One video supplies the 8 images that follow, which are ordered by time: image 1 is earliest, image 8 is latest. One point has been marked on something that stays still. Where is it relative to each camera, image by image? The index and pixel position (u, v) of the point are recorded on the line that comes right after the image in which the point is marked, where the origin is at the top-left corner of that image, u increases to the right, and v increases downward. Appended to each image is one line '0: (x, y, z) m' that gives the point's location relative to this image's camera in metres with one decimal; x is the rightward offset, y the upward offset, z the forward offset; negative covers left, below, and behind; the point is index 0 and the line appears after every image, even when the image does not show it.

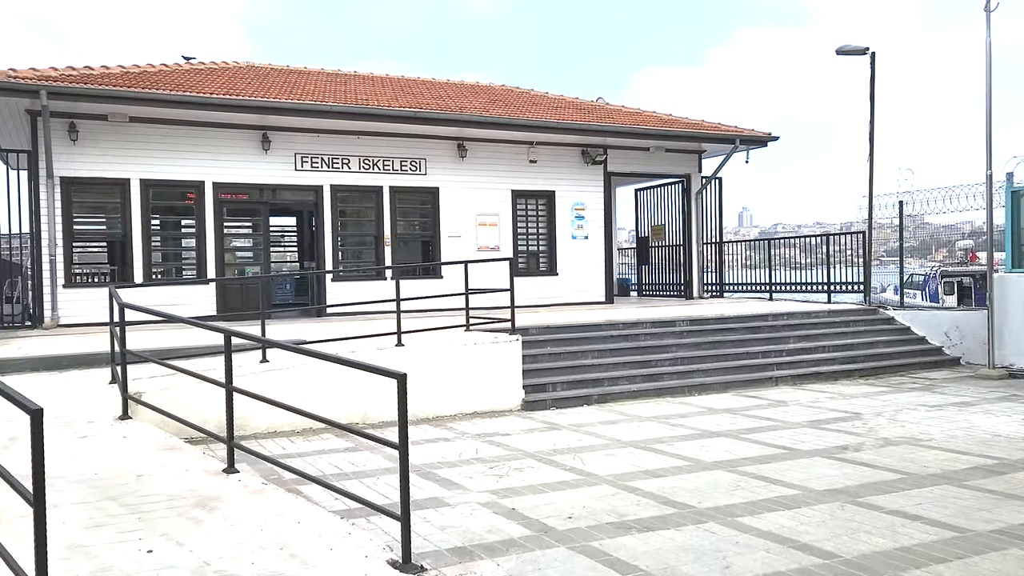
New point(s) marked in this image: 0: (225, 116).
0: (-4.1, +2.4, +11.7) m
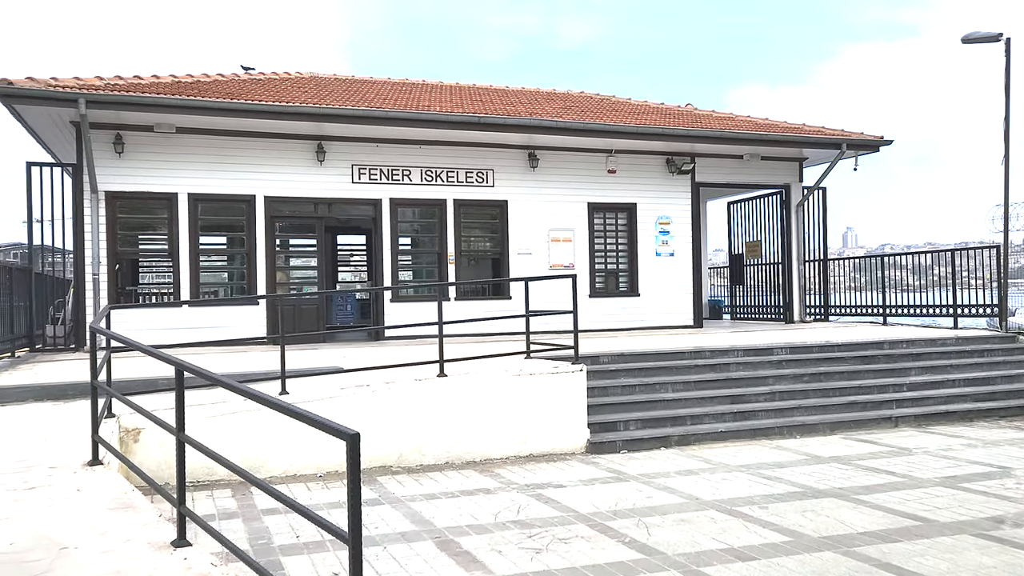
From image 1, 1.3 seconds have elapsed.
0: (-3.1, +2.2, +11.0) m
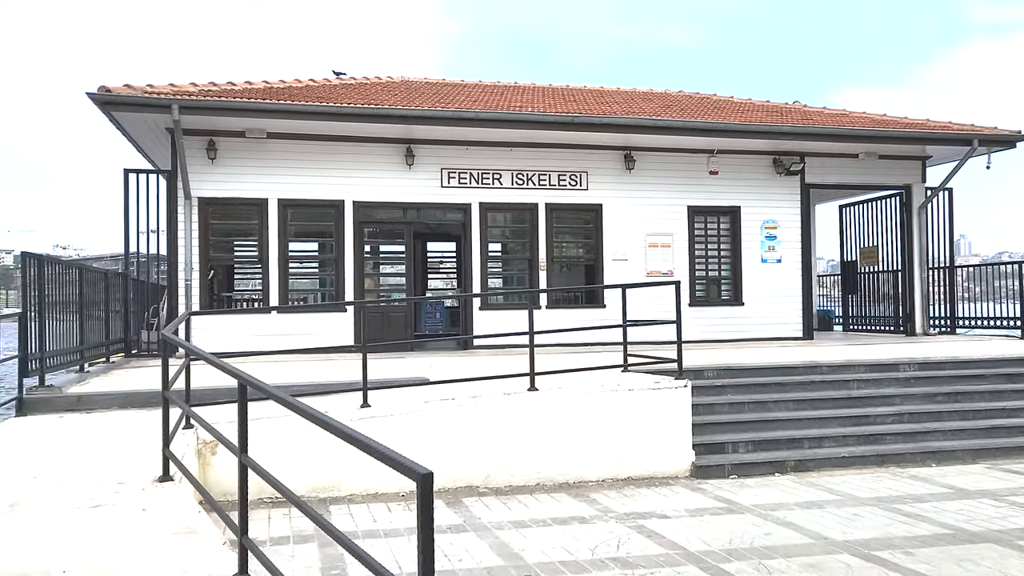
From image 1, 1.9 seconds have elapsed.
0: (-1.9, +2.1, +10.7) m
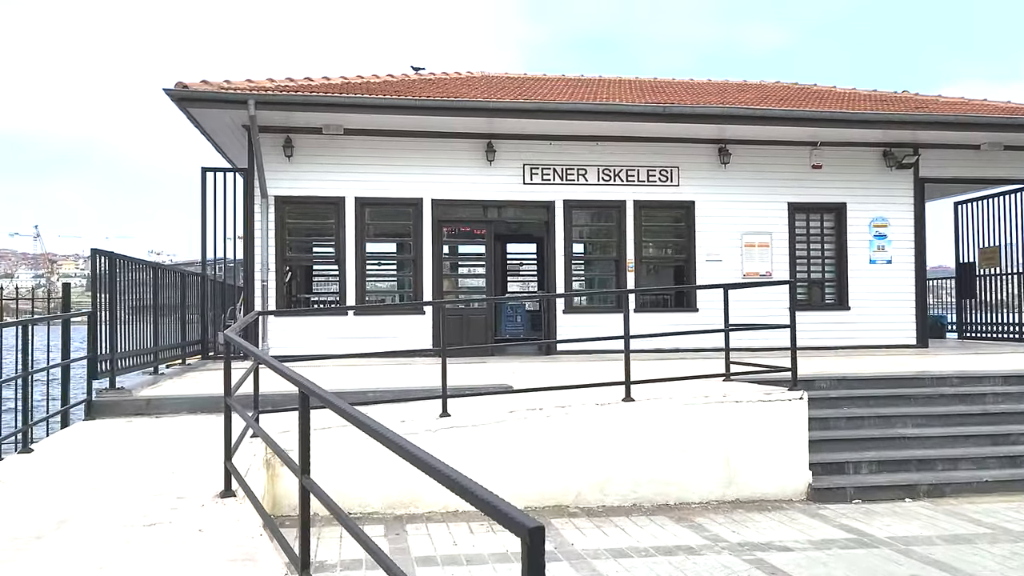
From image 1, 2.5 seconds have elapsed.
0: (-0.8, +2.0, +10.3) m
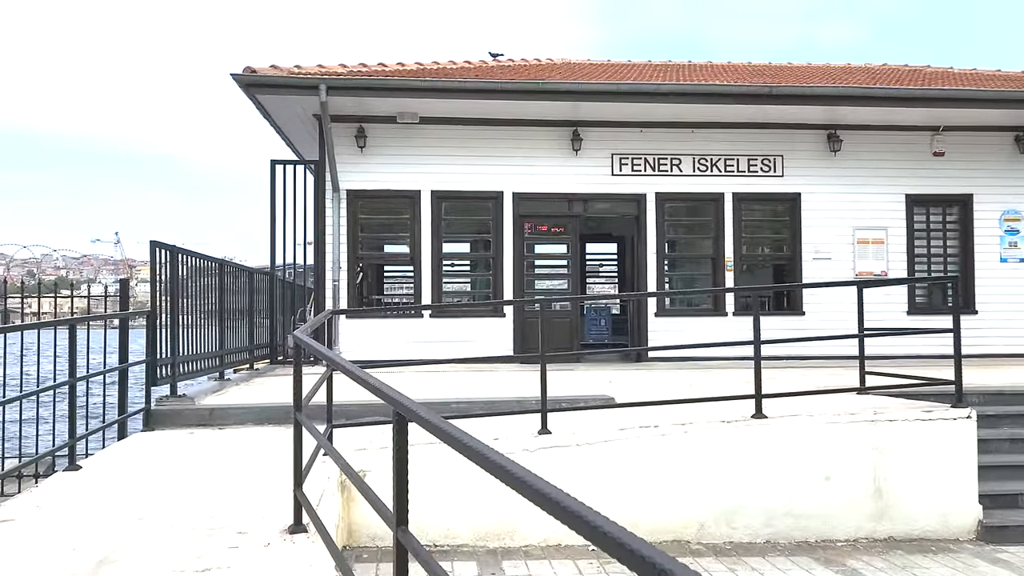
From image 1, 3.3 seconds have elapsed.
0: (+0.2, +2.0, +9.5) m
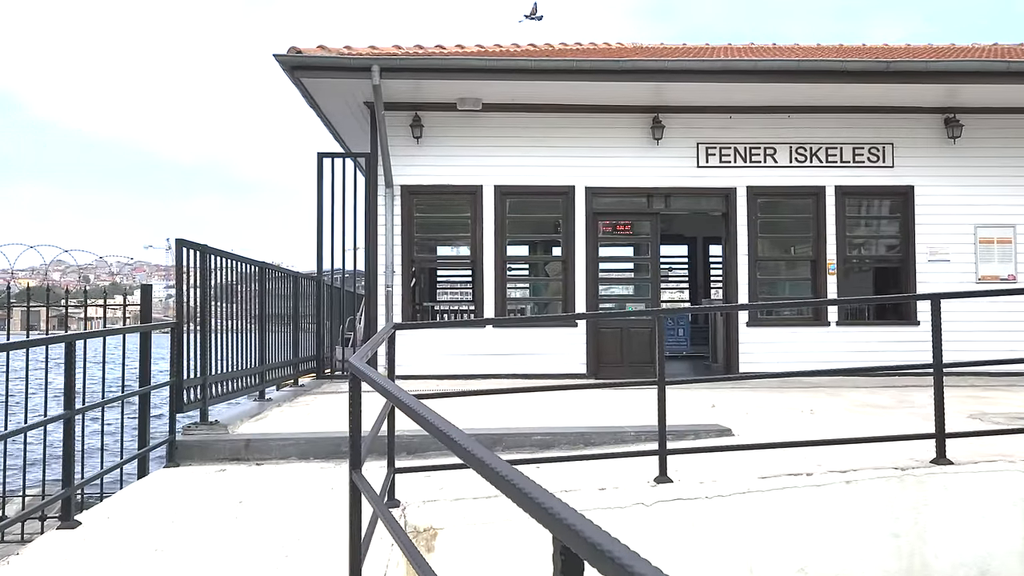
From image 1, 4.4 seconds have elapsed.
0: (+0.9, +2.0, +8.4) m
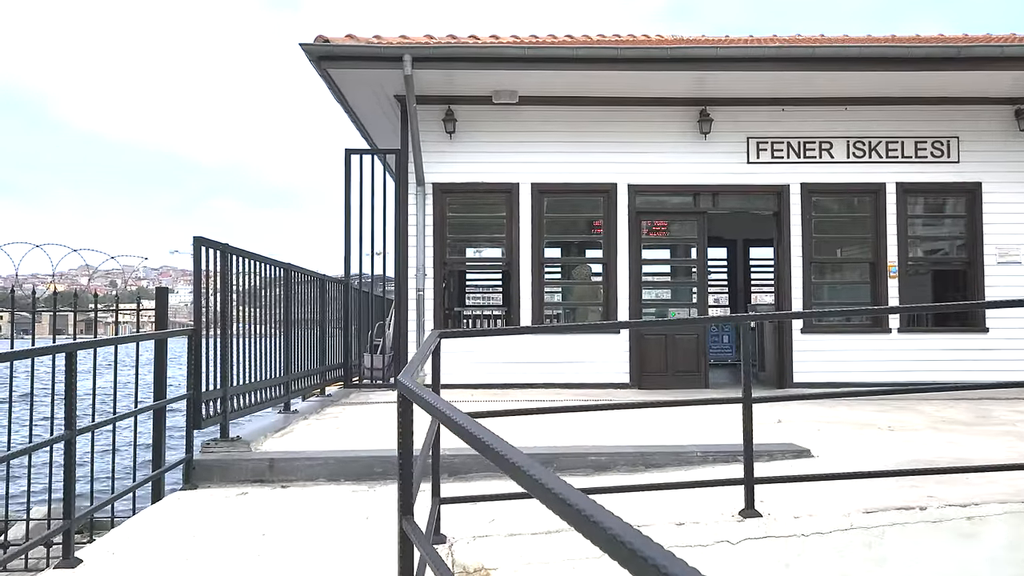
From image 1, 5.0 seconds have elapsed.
0: (+1.3, +1.9, +7.9) m
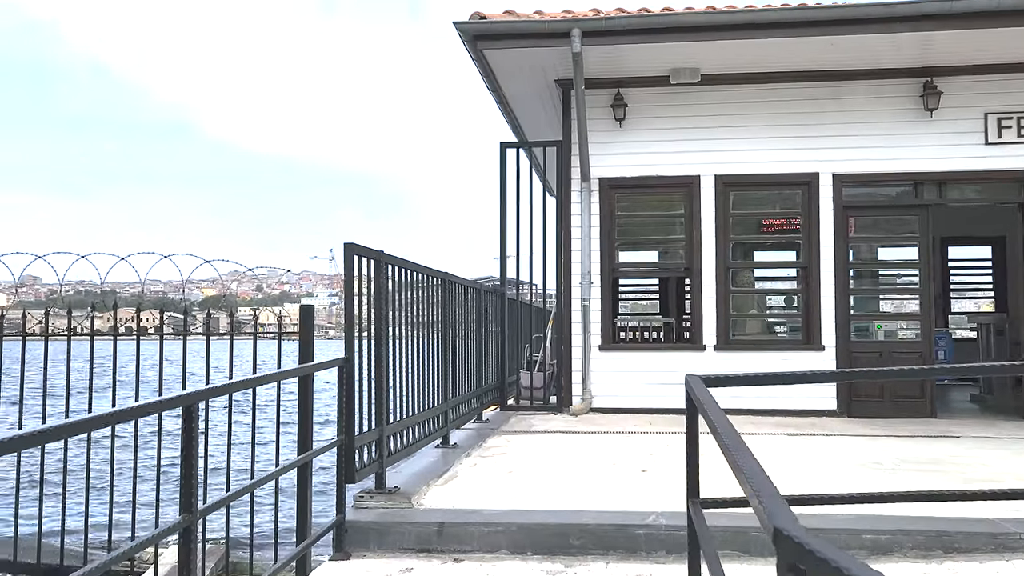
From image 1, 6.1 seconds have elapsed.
0: (+2.8, +1.9, +6.6) m
